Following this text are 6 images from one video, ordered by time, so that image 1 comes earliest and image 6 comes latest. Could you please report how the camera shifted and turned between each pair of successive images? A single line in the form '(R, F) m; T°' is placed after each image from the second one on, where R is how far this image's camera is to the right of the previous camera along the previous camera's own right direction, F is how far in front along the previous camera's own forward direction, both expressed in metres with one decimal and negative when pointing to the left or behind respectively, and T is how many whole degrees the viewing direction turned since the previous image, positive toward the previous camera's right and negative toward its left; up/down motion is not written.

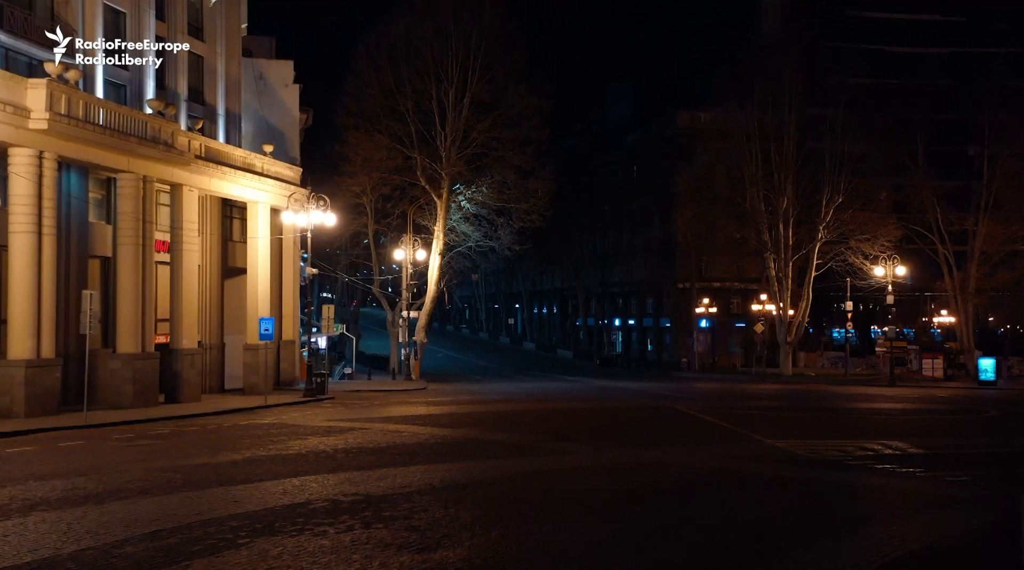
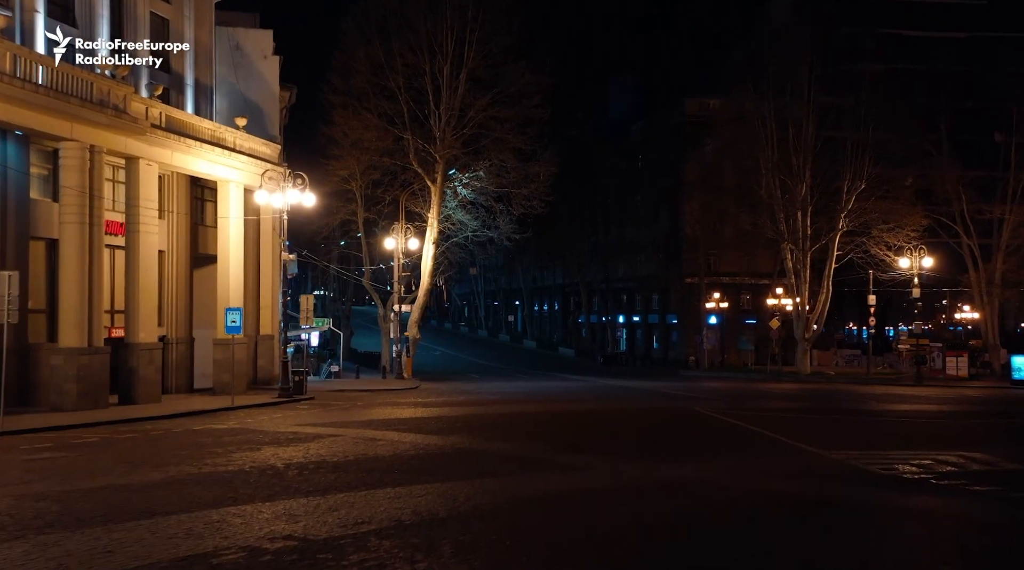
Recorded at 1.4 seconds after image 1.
(0.0, +3.8) m; 0°
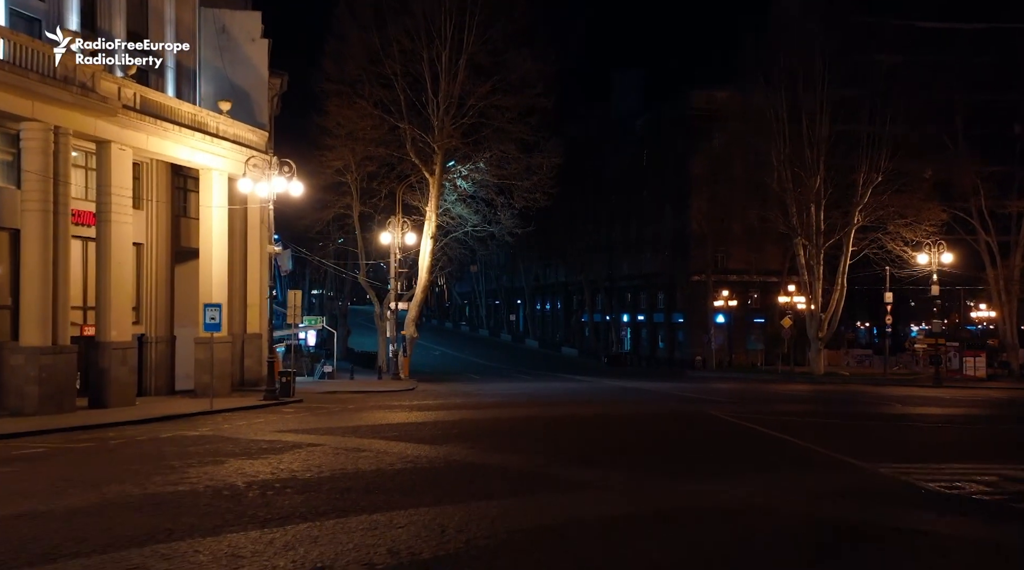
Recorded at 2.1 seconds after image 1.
(0.0, +2.2) m; 0°
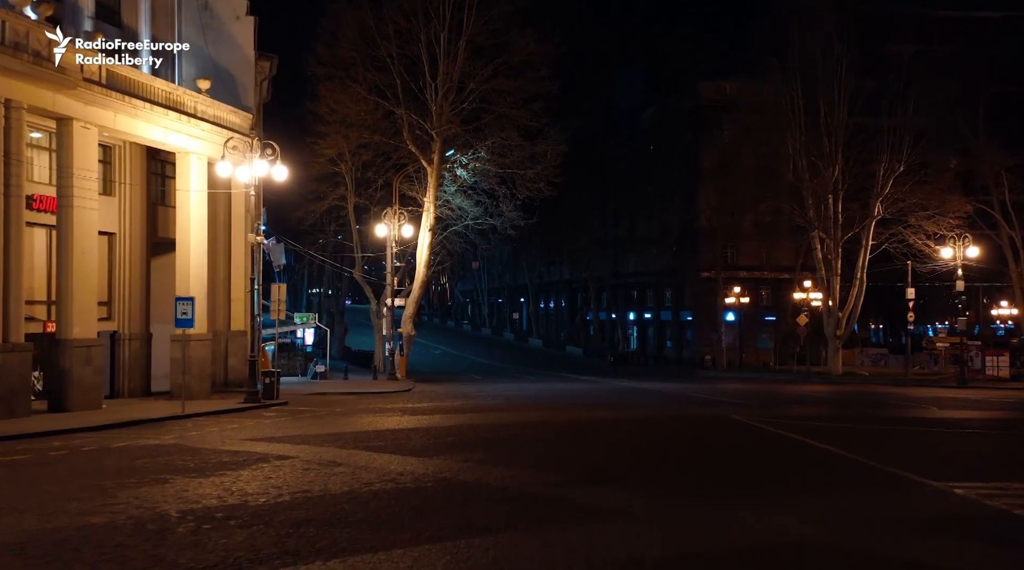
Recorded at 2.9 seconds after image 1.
(0.0, +2.5) m; 0°
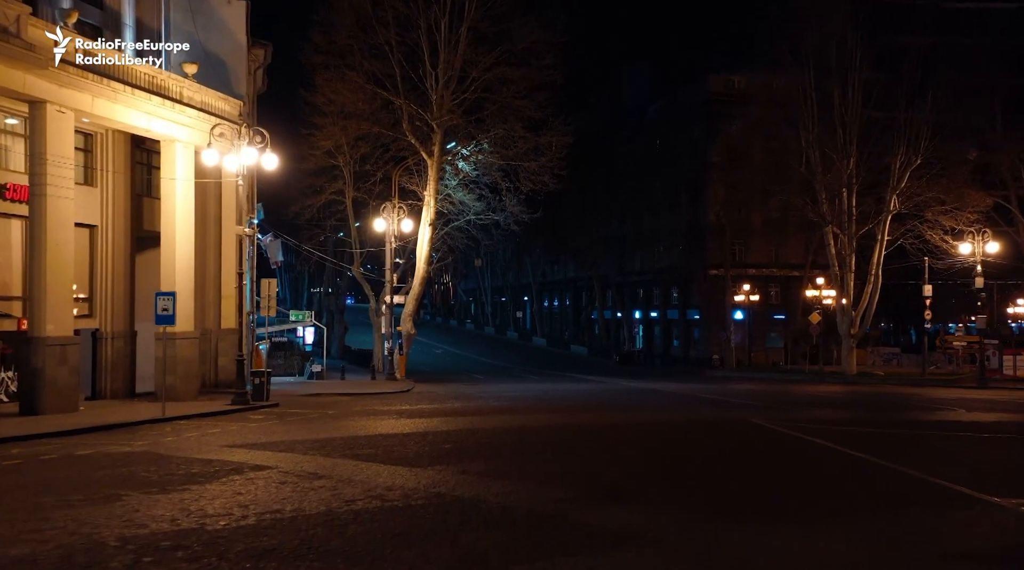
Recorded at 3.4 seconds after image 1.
(0.0, +1.6) m; 0°
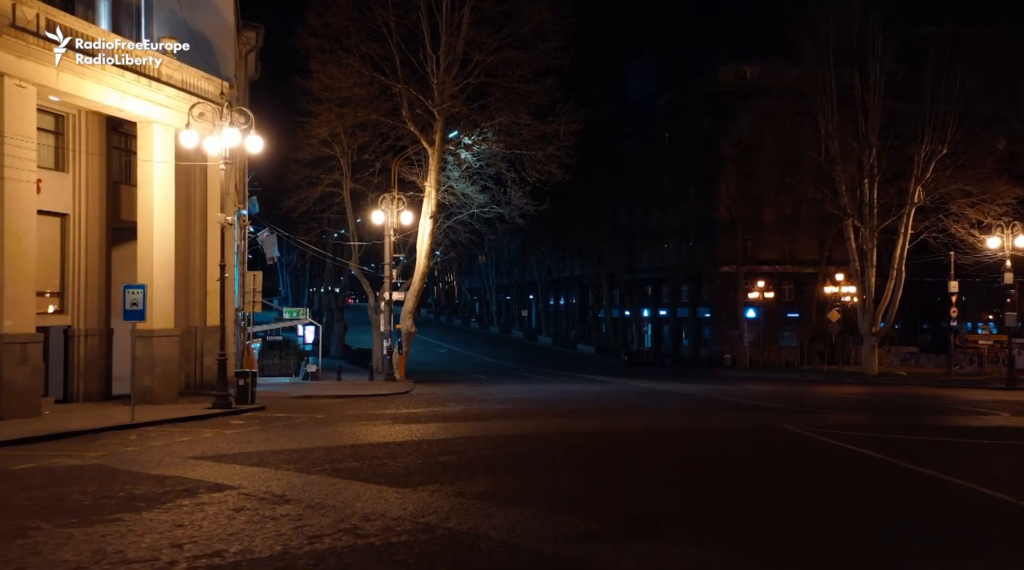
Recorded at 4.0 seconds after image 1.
(0.0, +2.2) m; 0°
